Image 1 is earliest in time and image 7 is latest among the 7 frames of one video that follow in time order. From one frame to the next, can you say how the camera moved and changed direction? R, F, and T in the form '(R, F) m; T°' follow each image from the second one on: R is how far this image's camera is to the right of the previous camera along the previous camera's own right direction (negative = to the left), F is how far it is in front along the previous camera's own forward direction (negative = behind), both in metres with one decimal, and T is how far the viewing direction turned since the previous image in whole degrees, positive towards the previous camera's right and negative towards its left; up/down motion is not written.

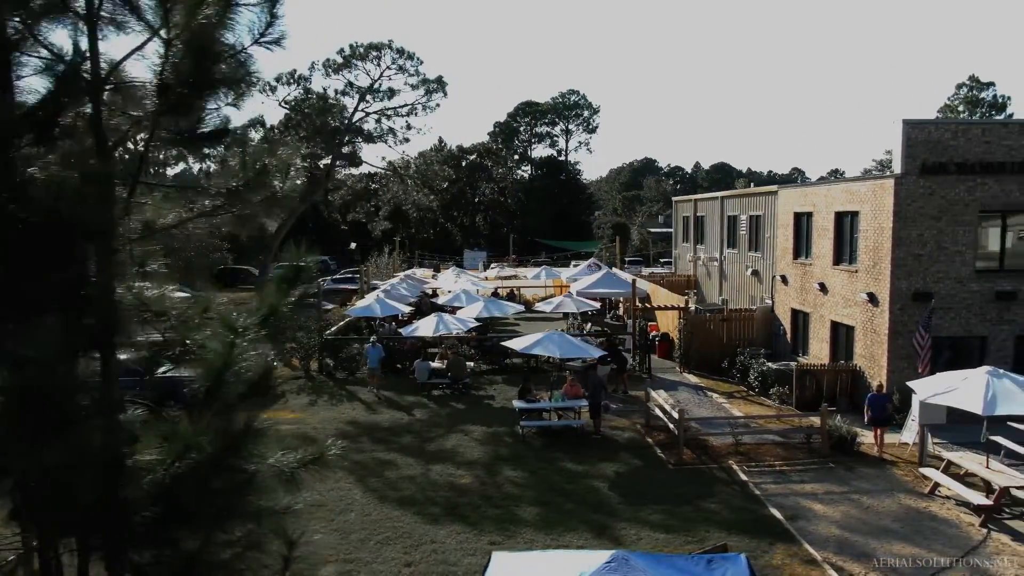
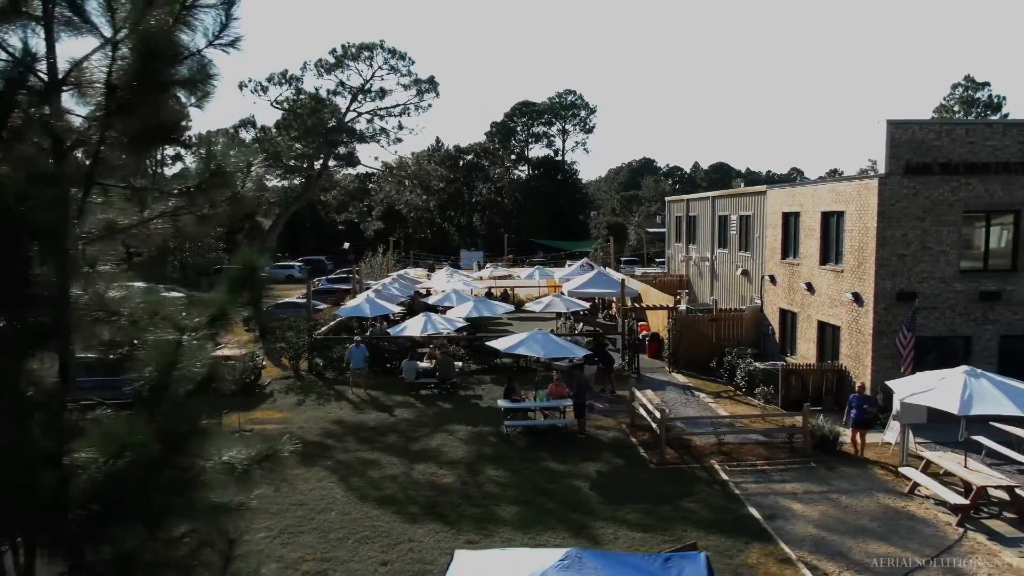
(+0.4, 0.0) m; 0°
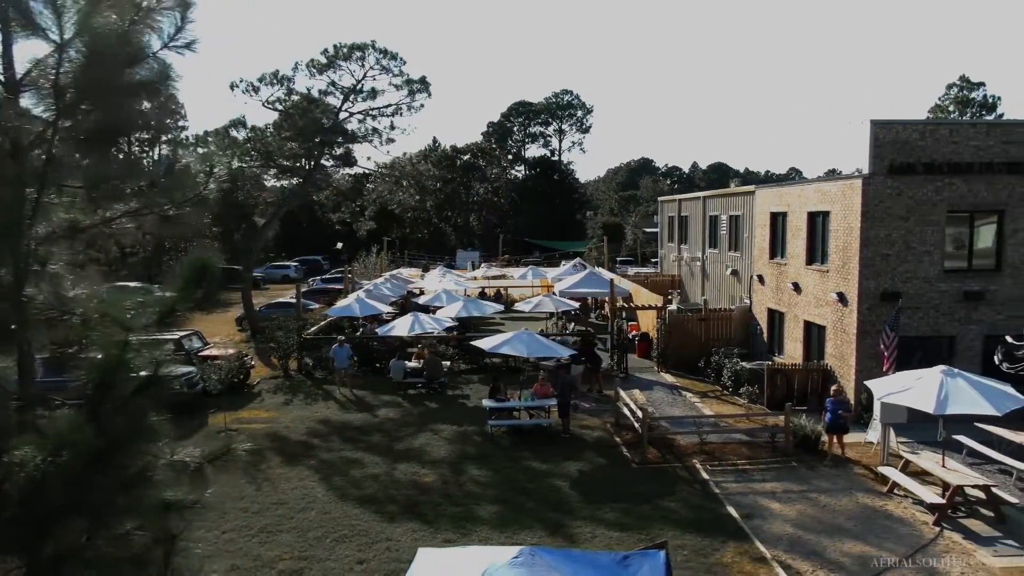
(+0.4, 0.0) m; 0°
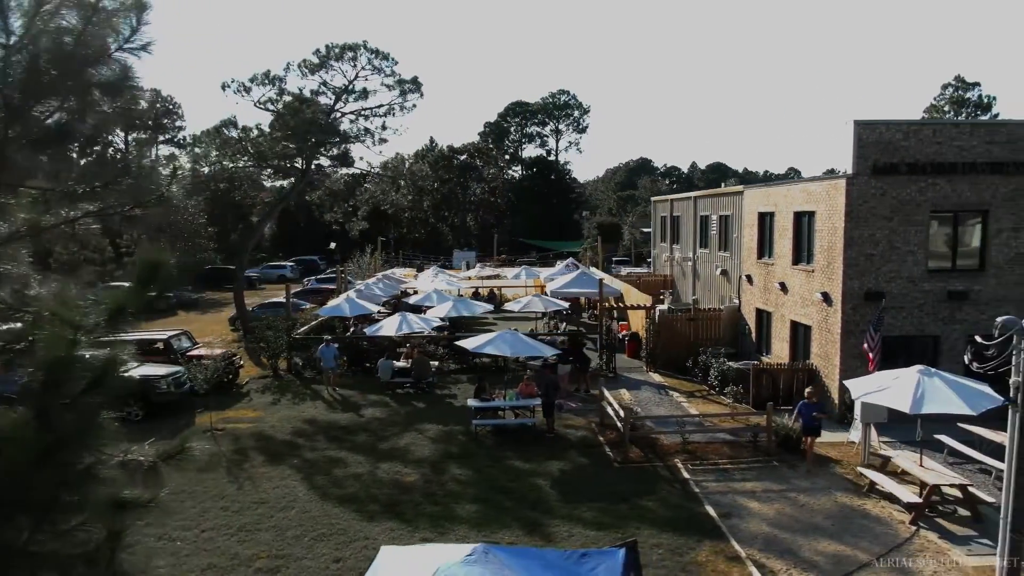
(+0.4, 0.0) m; 0°
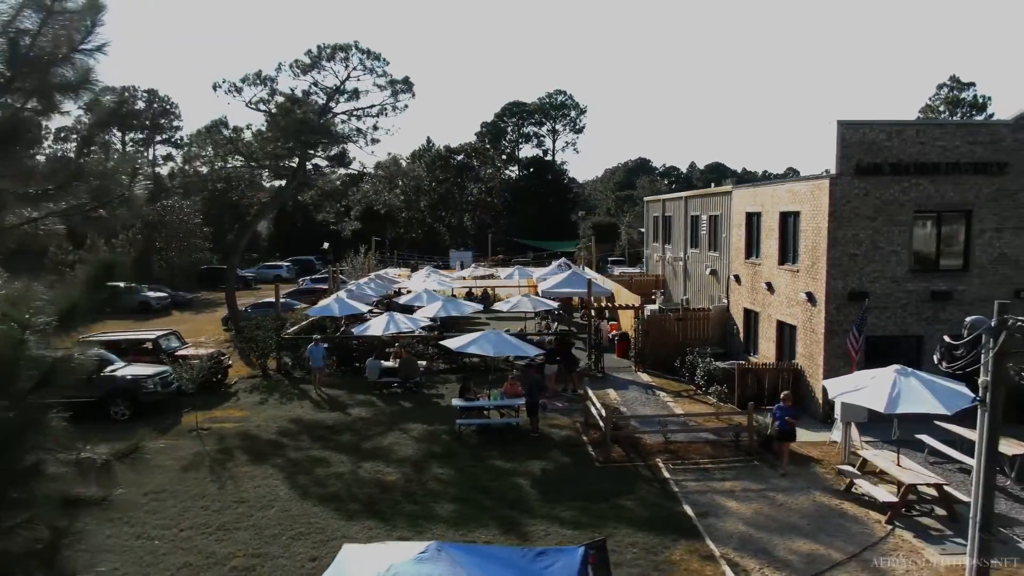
(+0.5, 0.0) m; 0°
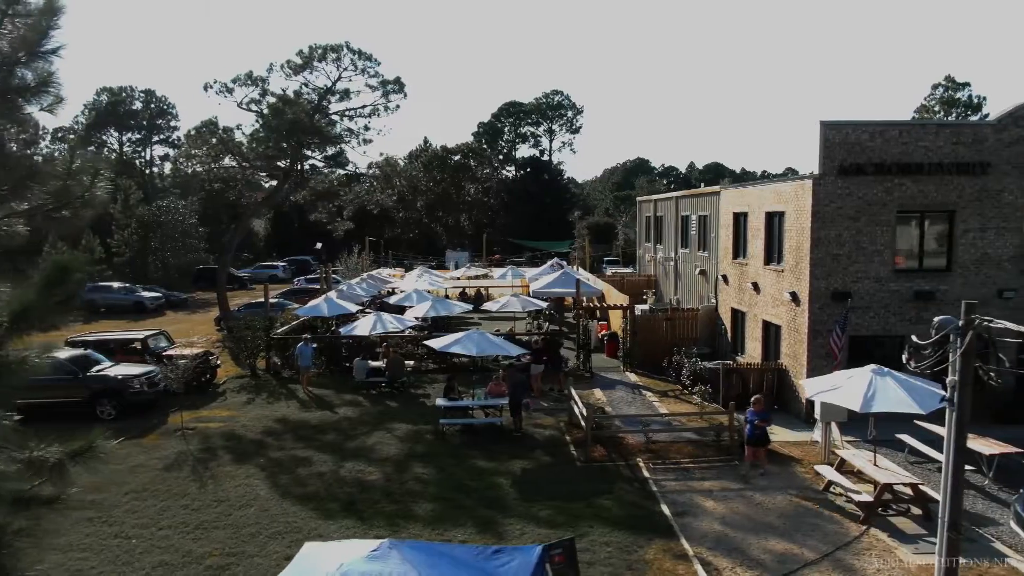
(+0.5, 0.0) m; 0°
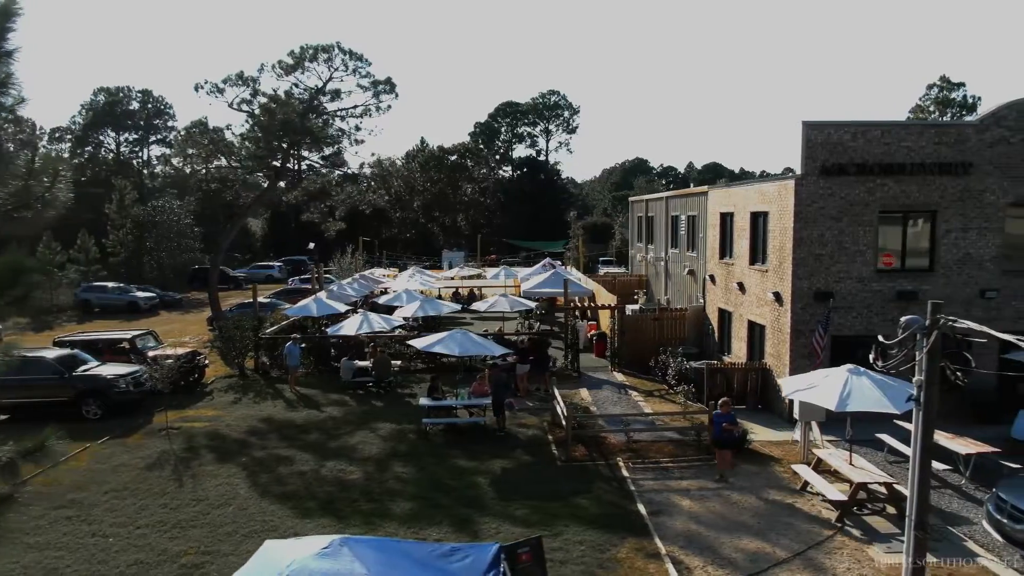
(+0.5, -0.1) m; 0°
